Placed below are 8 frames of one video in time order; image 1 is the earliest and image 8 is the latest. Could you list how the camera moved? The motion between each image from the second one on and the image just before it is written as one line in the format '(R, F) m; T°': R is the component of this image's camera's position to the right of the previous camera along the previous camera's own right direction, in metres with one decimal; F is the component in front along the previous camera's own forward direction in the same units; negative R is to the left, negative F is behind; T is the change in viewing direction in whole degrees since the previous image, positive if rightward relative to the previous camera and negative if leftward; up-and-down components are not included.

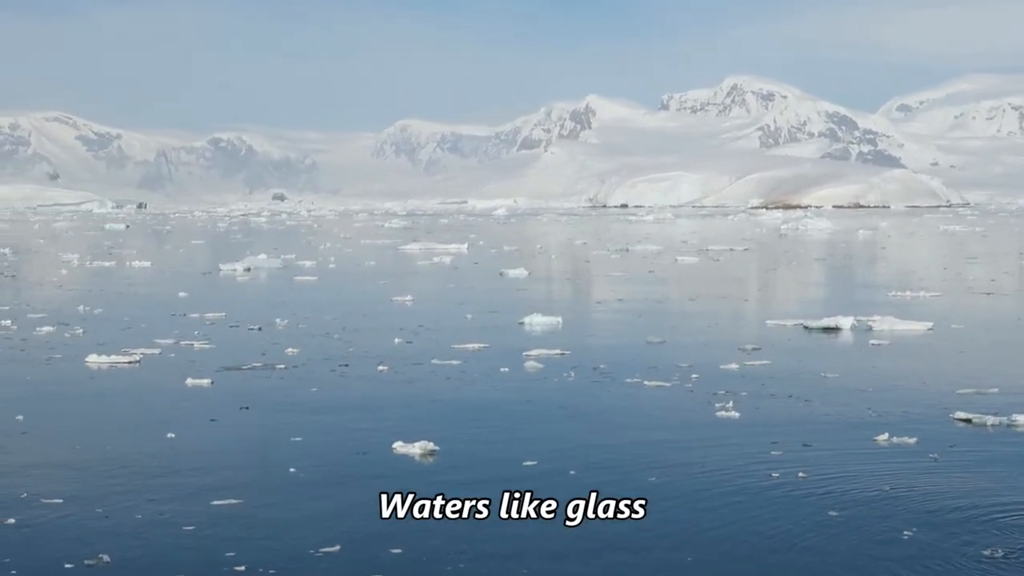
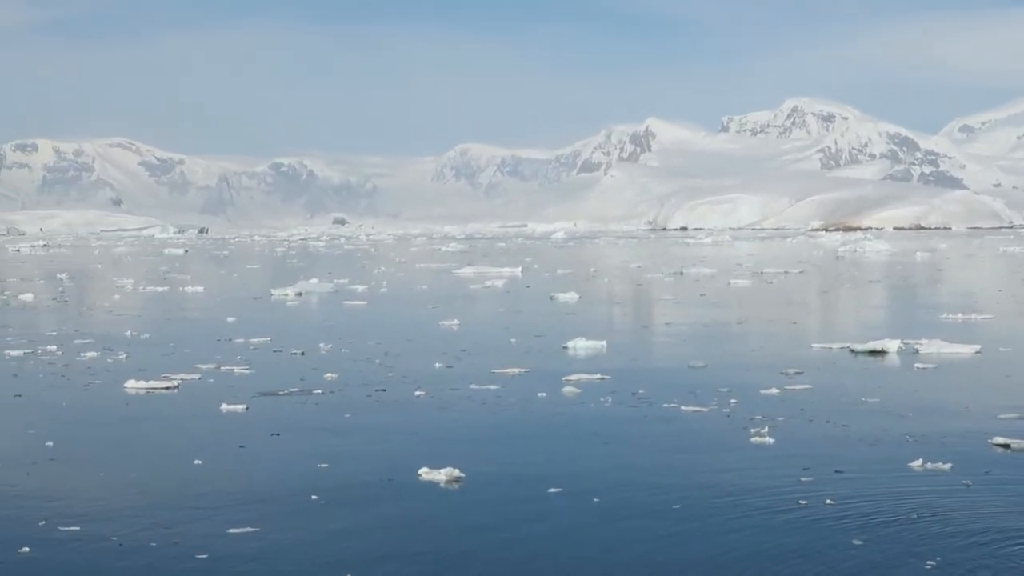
(+0.2, +0.1) m; -2°
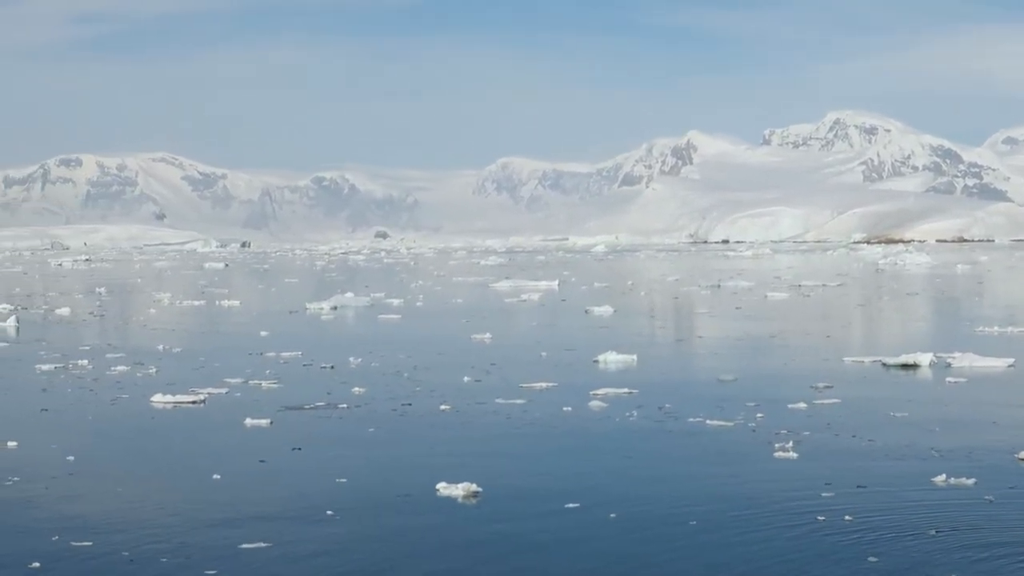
(+0.1, +0.1) m; -1°
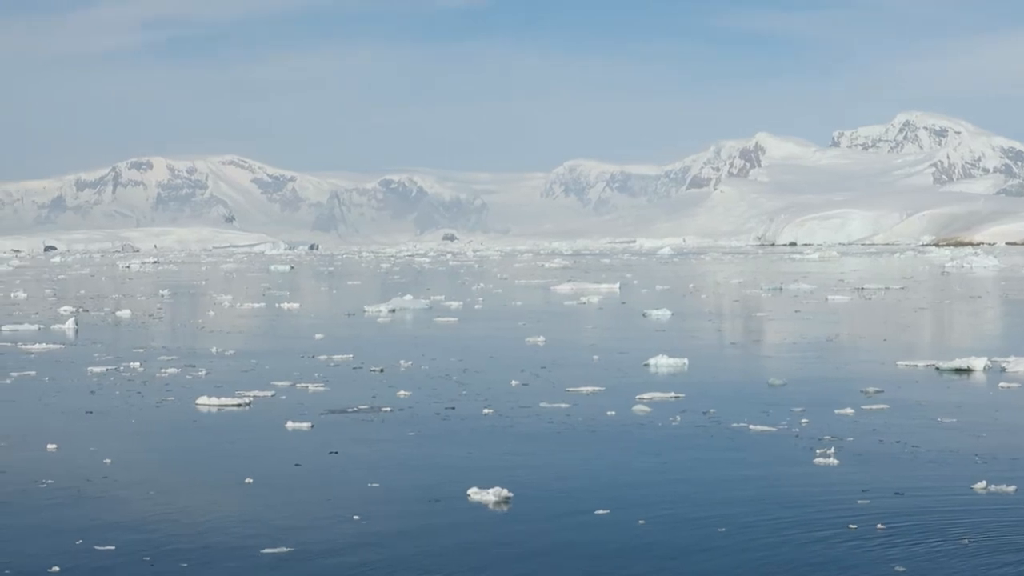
(+0.2, +0.1) m; -2°
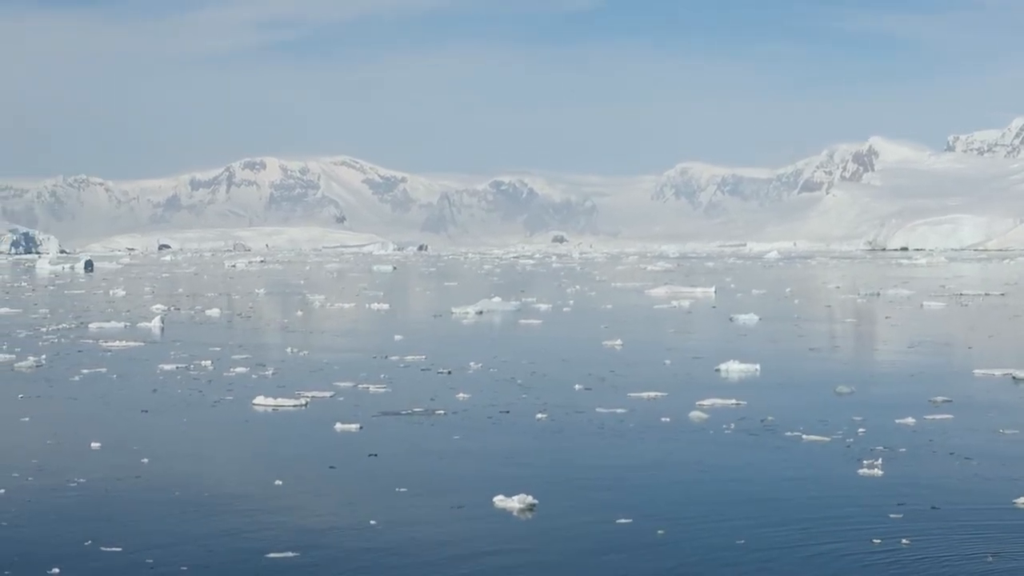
(+0.5, +0.2) m; -3°
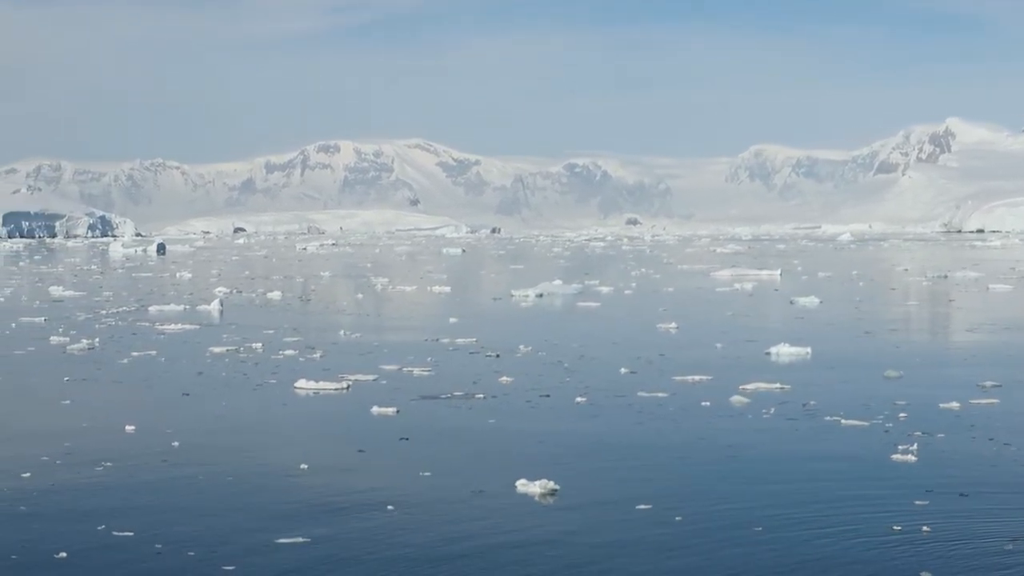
(+0.3, +0.1) m; -2°
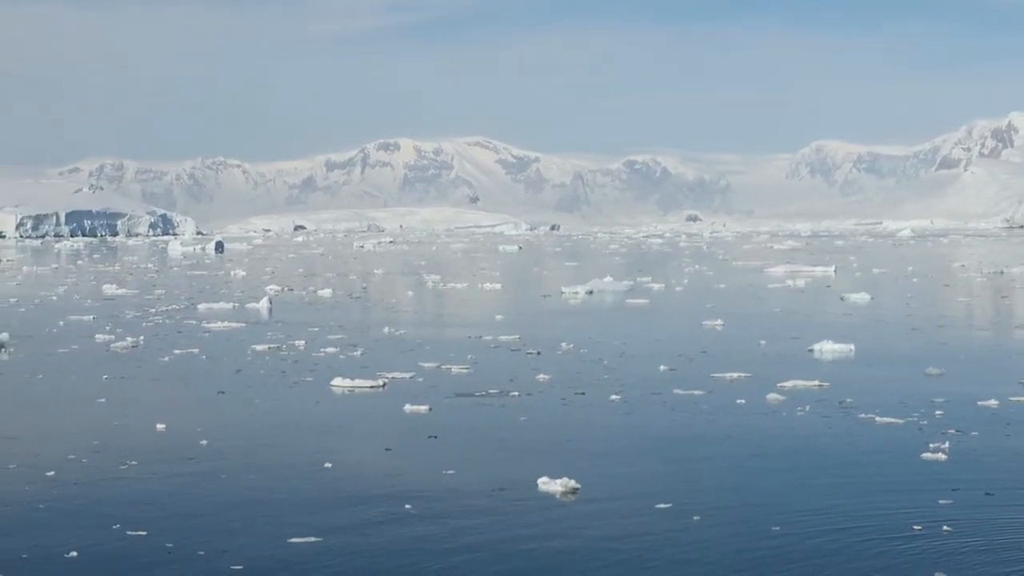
(+0.2, +0.1) m; -2°
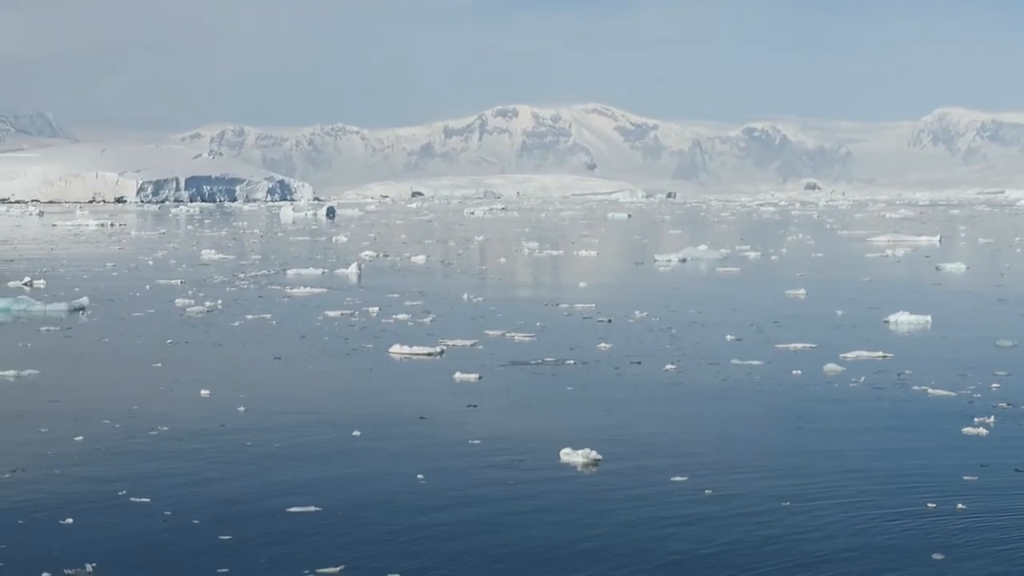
(+0.5, +0.2) m; -3°
